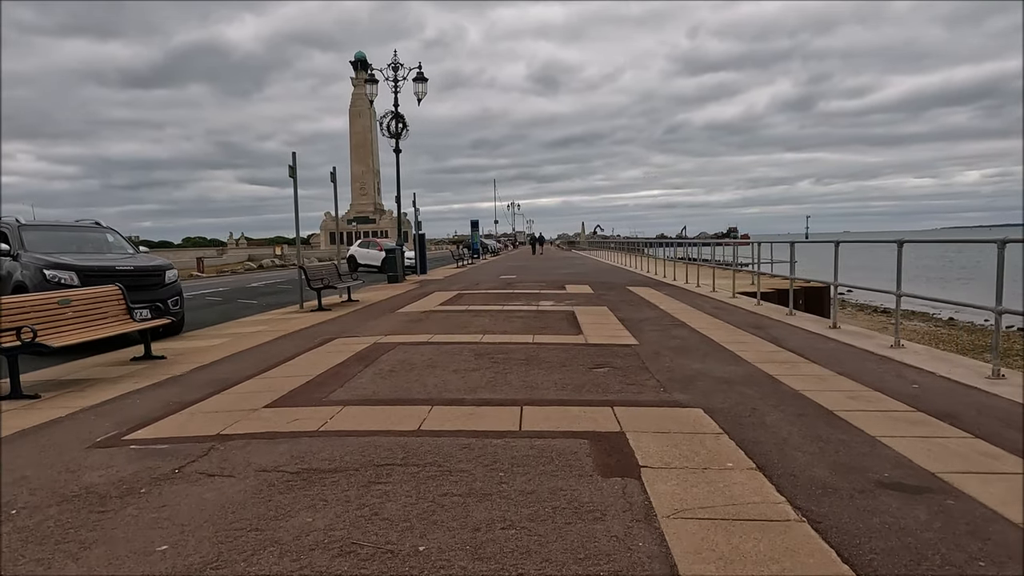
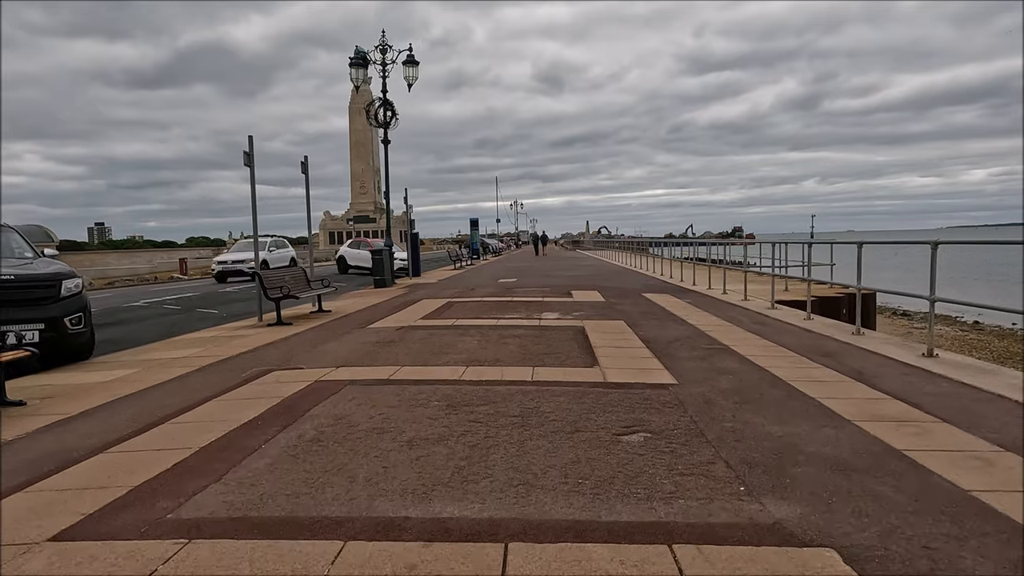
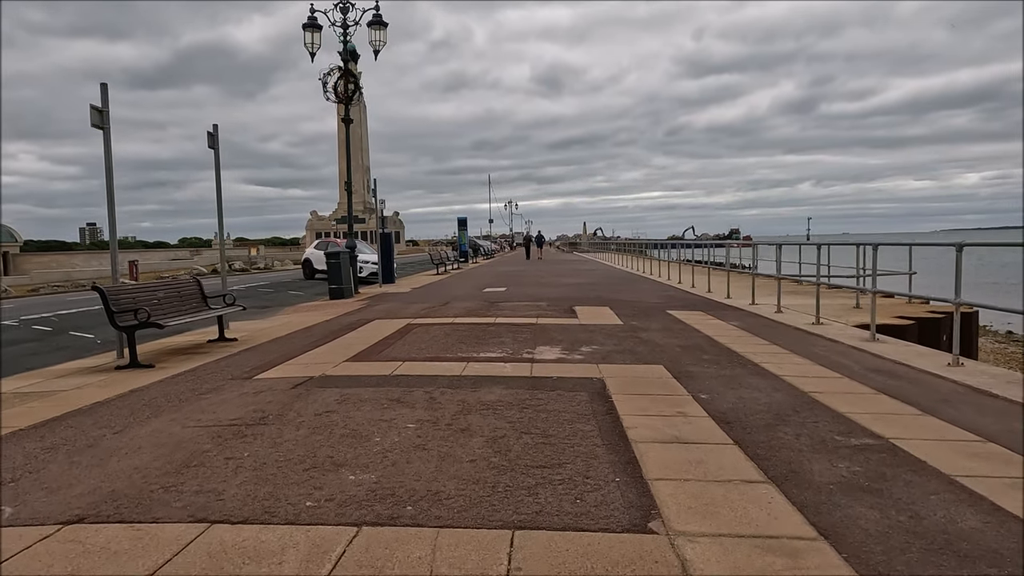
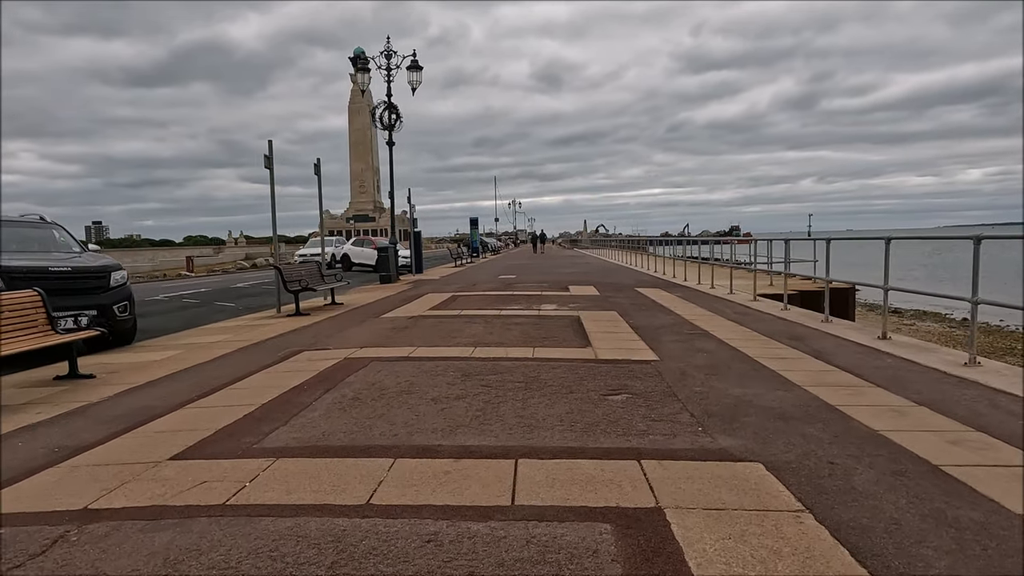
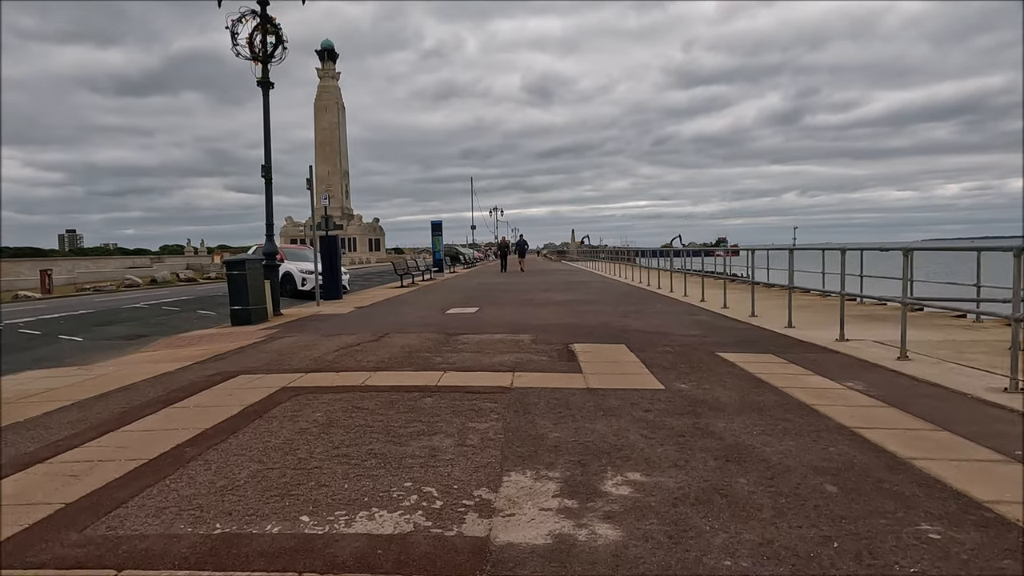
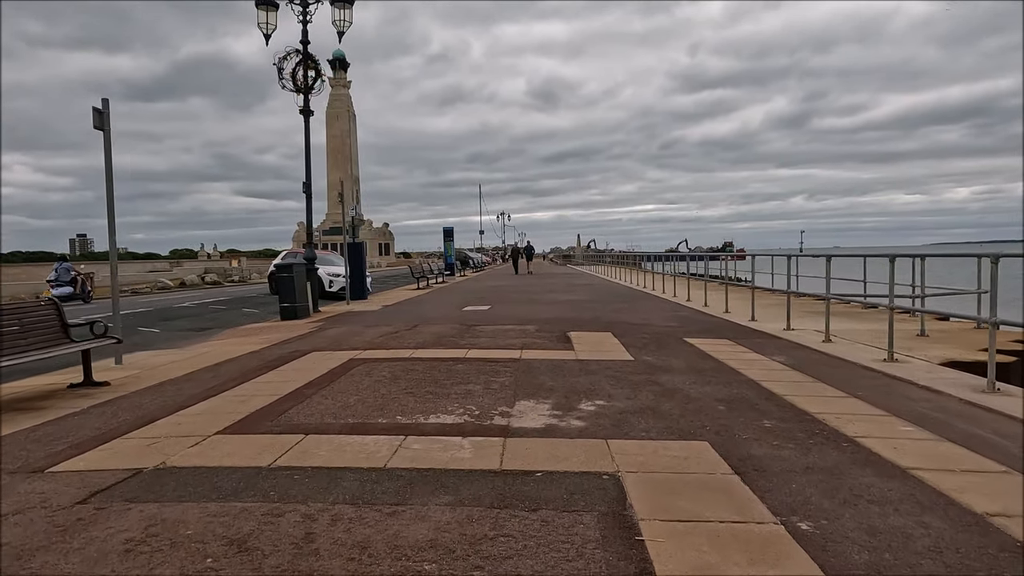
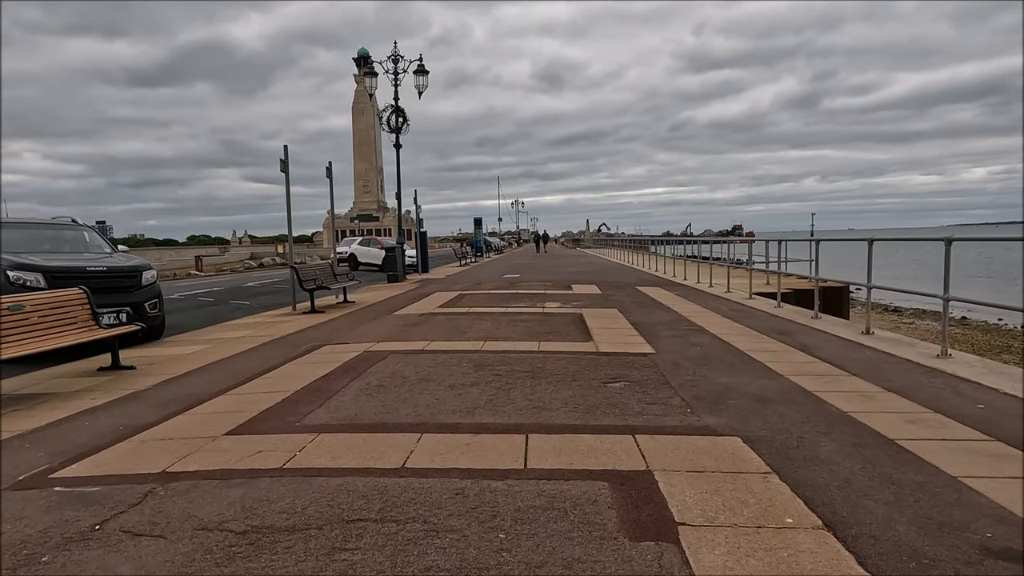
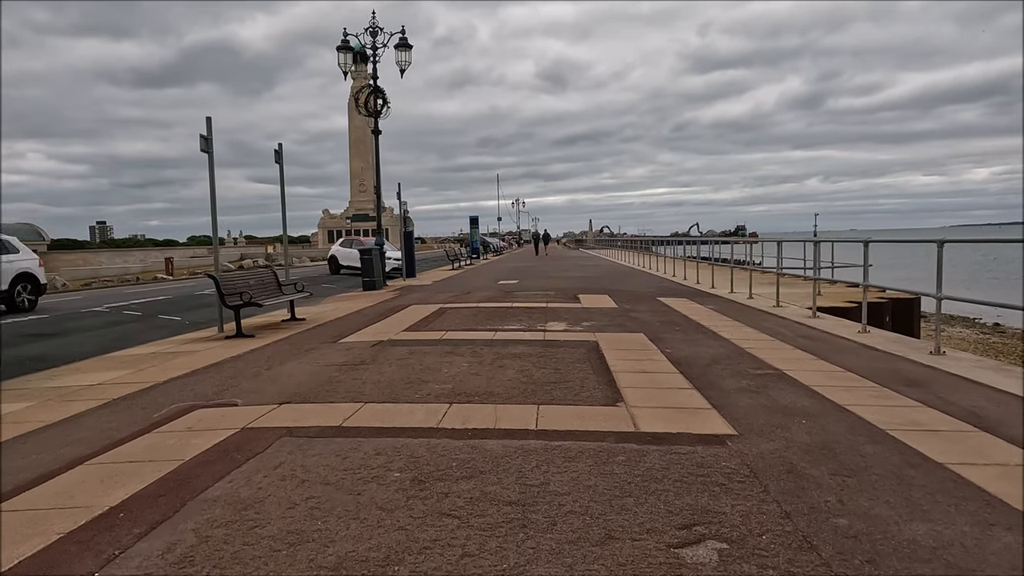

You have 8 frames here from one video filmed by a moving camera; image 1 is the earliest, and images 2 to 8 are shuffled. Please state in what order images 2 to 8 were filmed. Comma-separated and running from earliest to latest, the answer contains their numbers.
7, 4, 2, 8, 3, 6, 5
